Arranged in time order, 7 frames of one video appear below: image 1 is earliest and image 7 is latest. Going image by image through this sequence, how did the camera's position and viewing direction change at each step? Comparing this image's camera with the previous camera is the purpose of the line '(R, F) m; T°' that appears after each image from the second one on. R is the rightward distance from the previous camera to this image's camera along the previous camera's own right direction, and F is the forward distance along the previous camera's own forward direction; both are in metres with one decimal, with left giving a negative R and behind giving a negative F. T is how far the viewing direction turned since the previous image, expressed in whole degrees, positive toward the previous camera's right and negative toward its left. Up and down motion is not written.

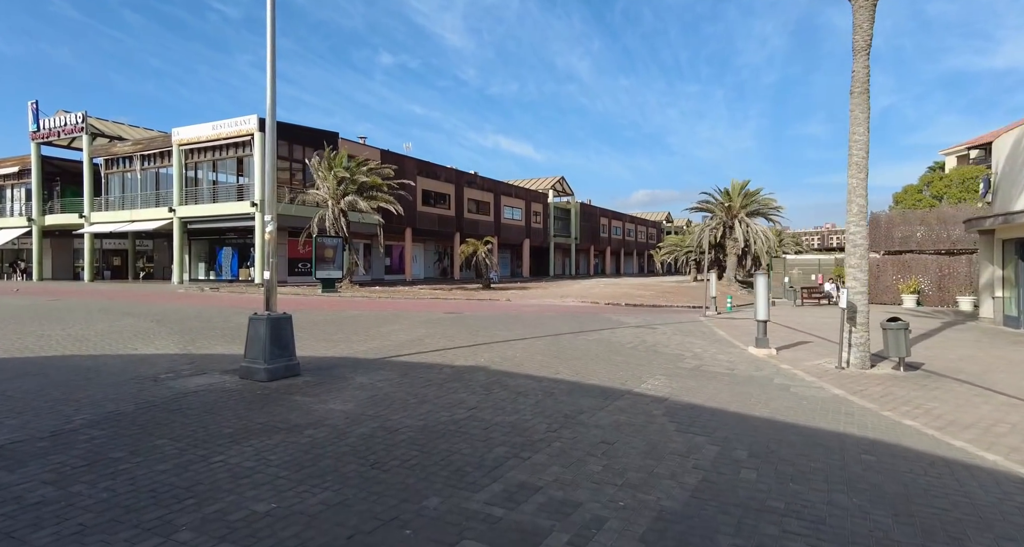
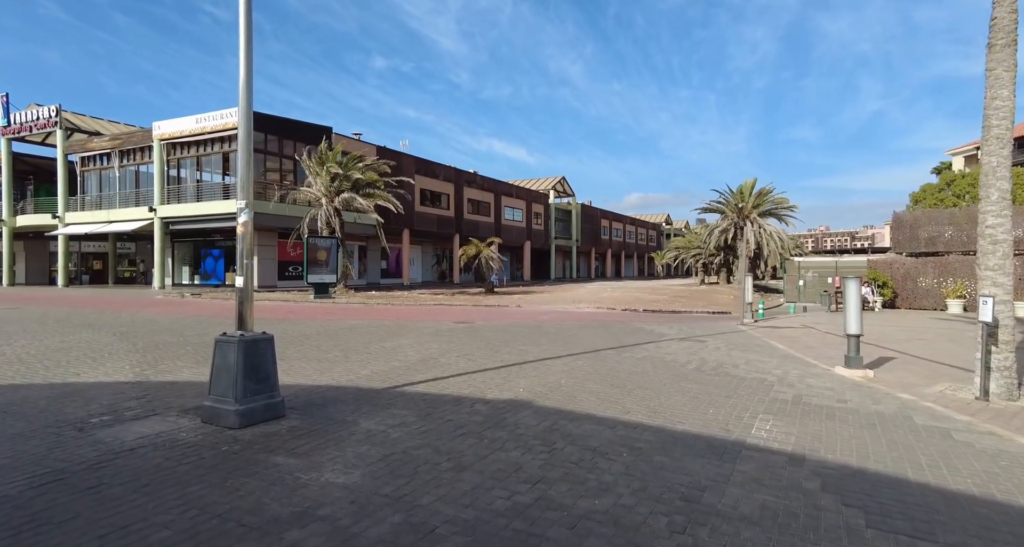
(-0.7, +2.0) m; +1°
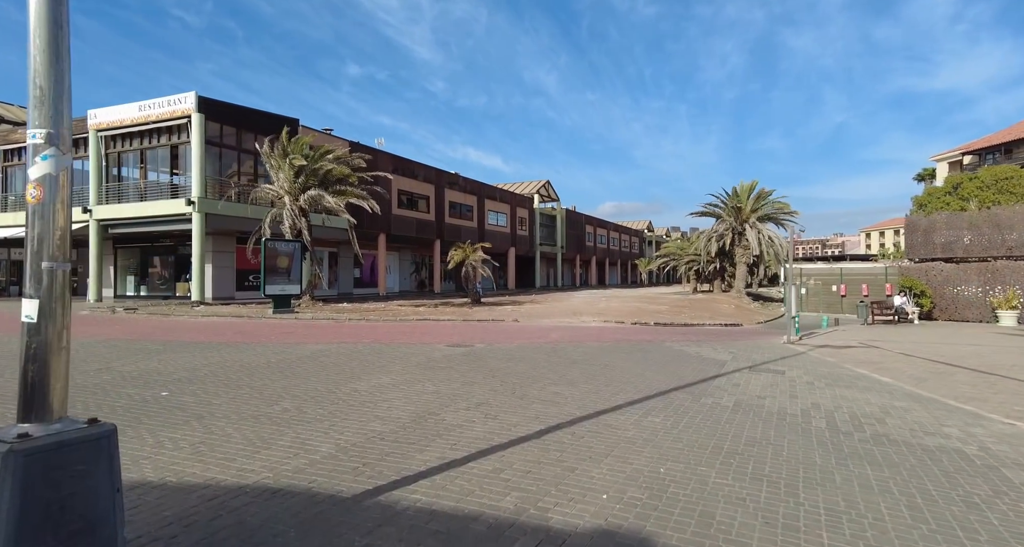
(-0.7, +3.2) m; +3°
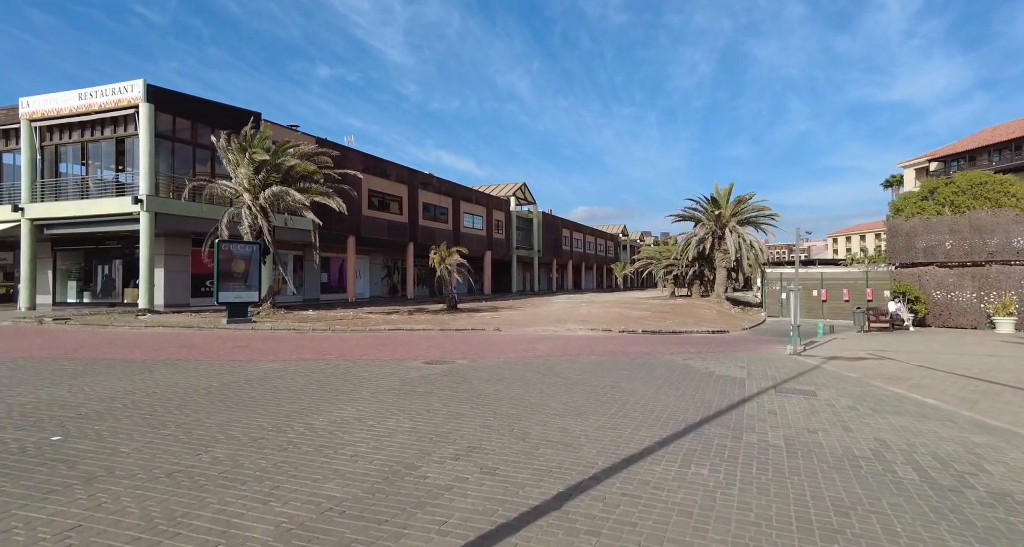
(-0.3, +1.5) m; +3°
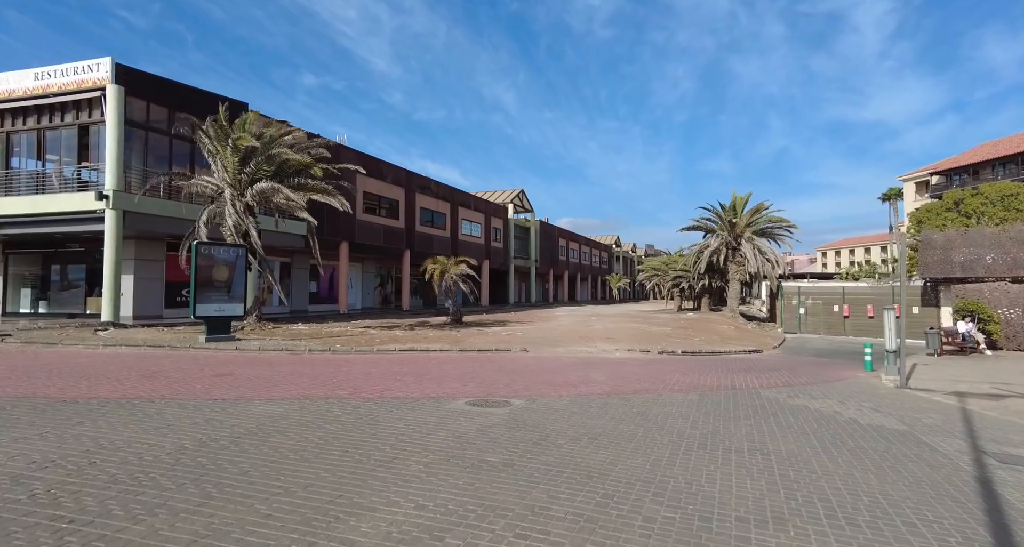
(-1.4, +2.7) m; +2°
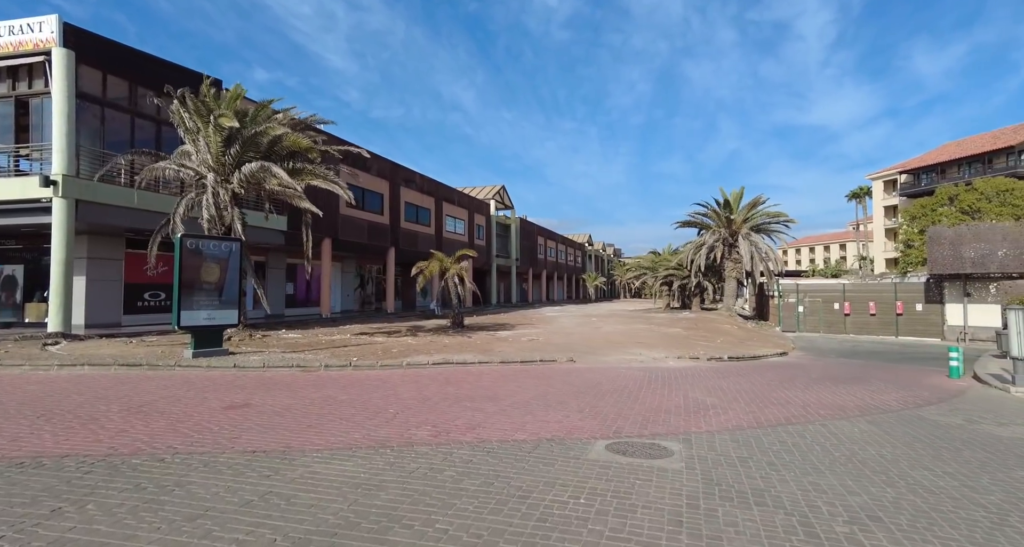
(-2.2, +2.4) m; +4°
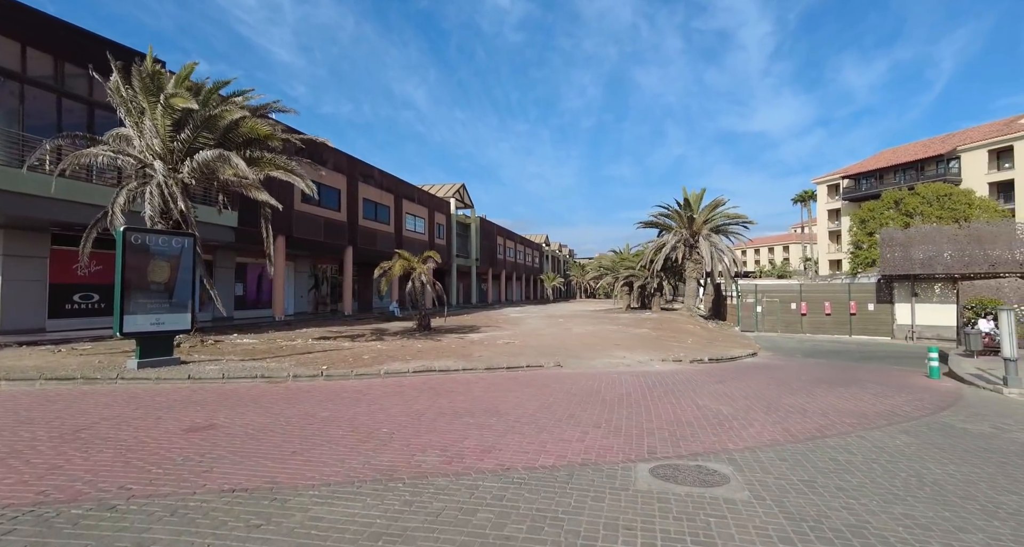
(-0.8, +0.9) m; +5°
